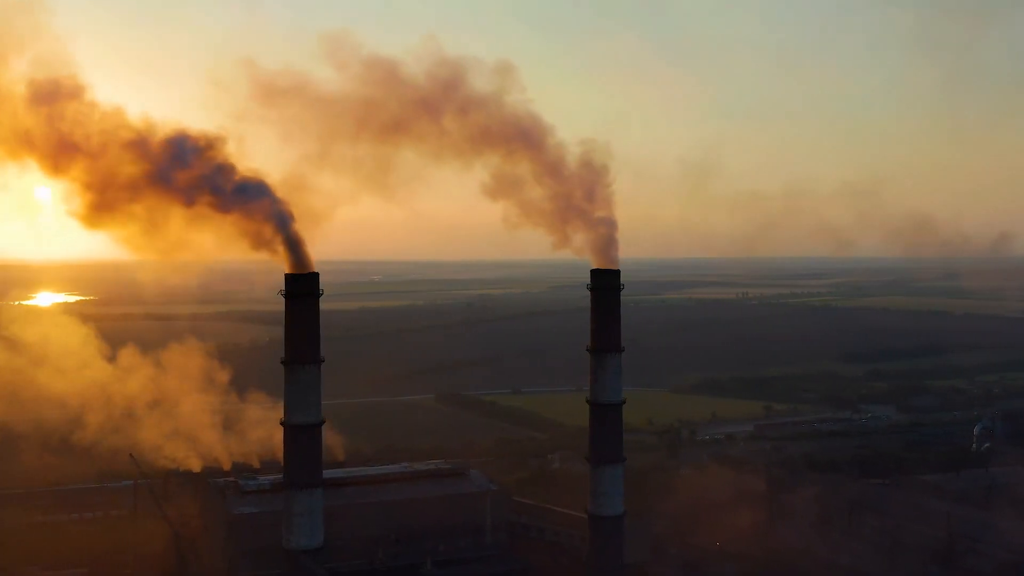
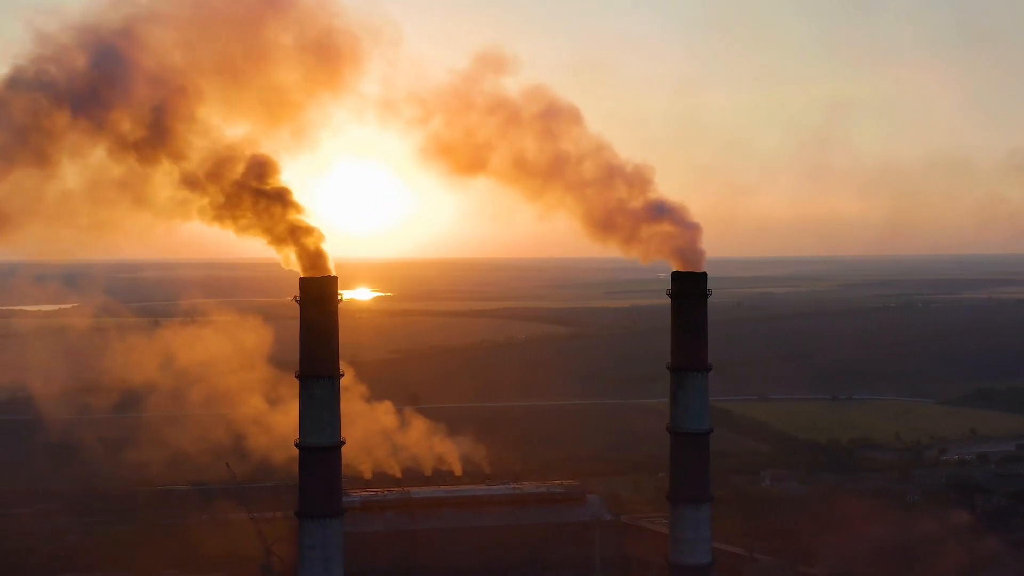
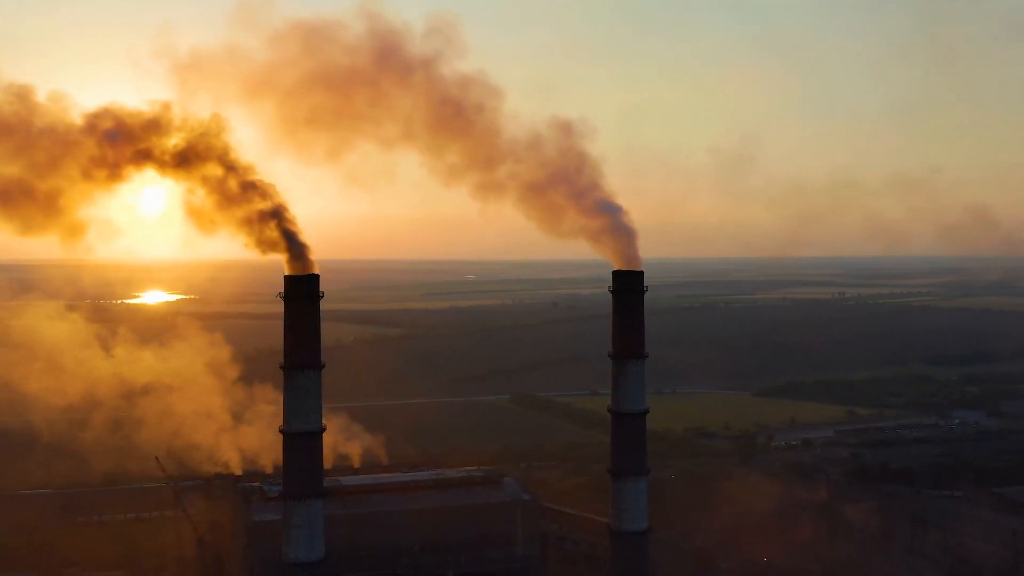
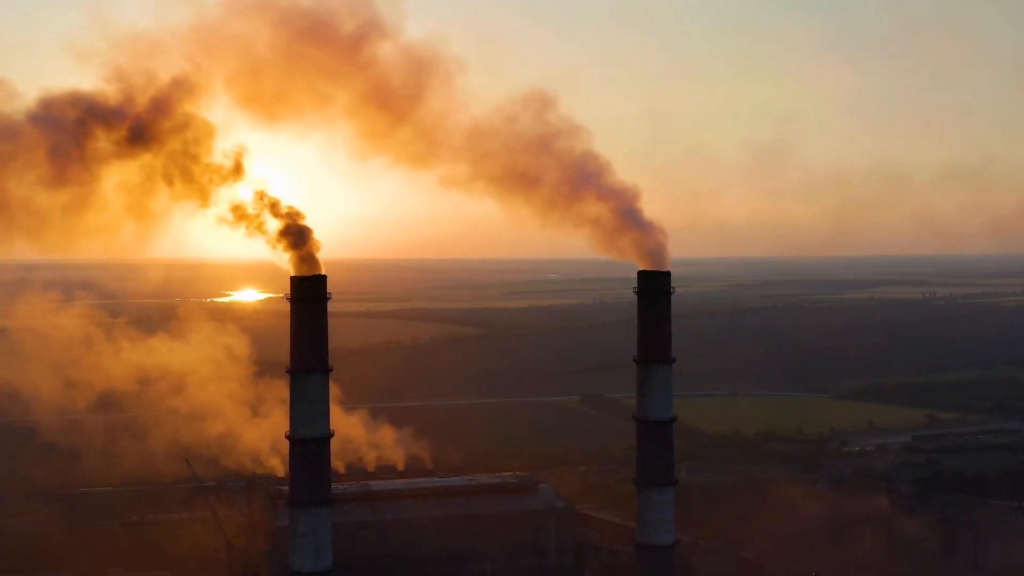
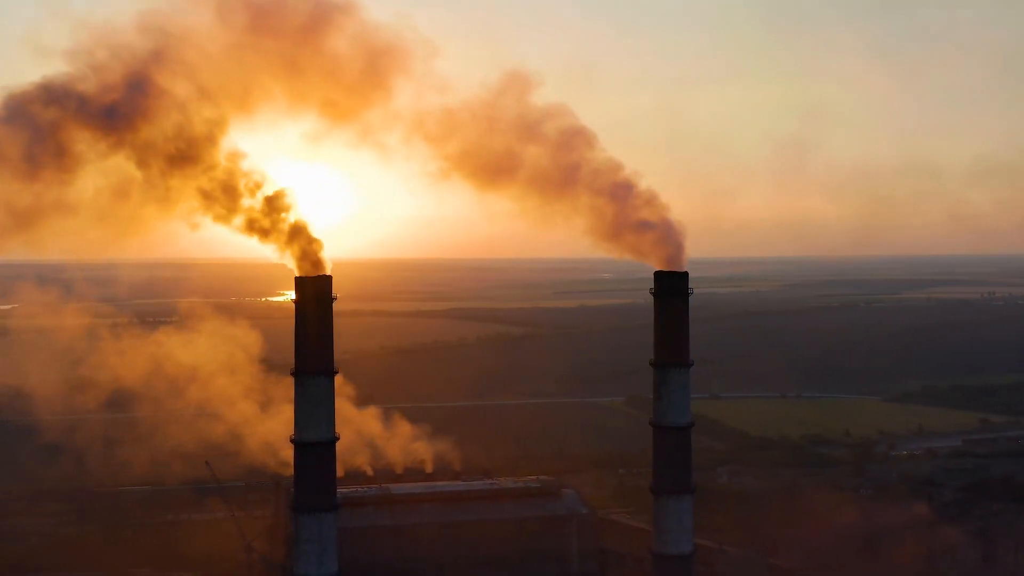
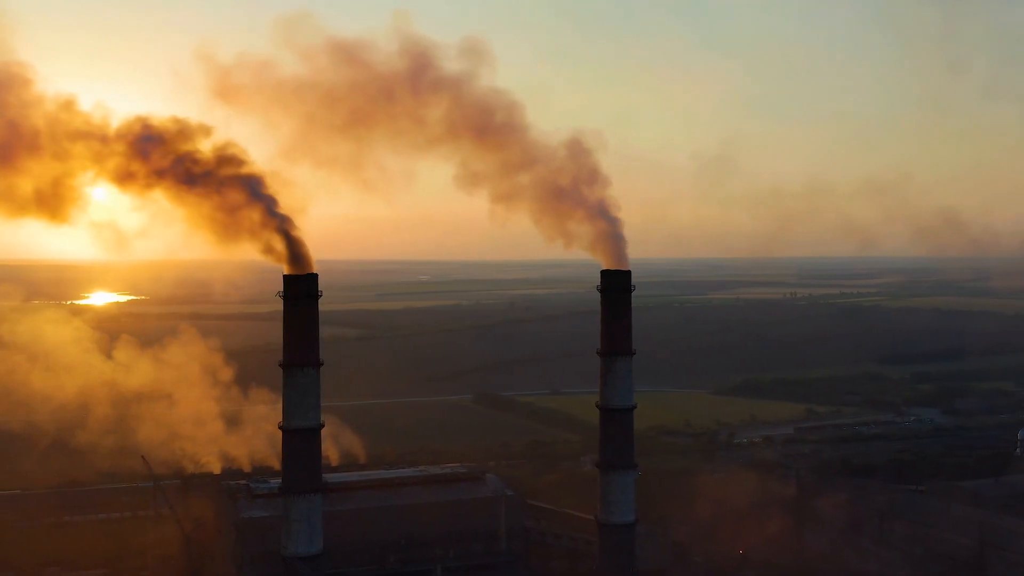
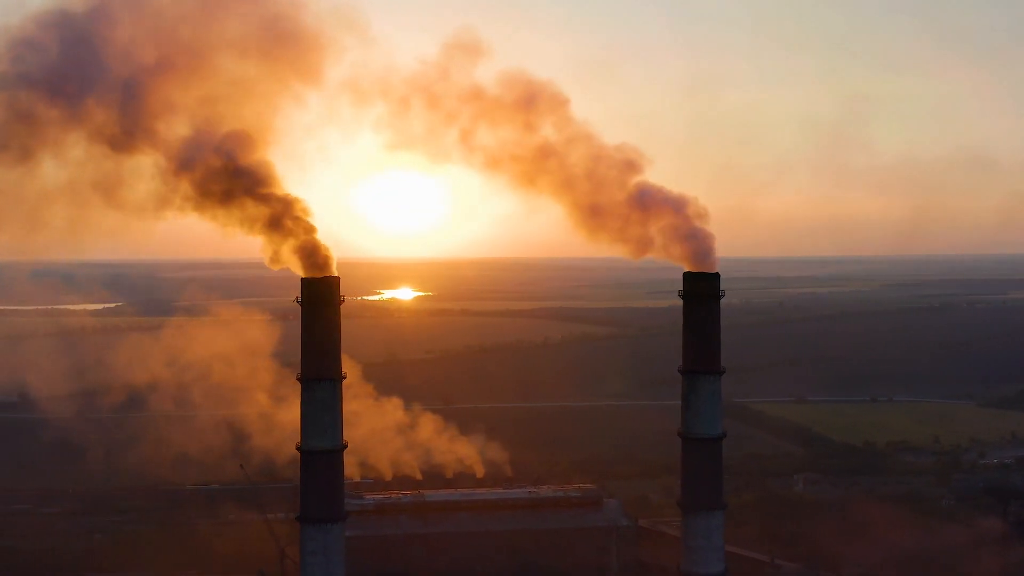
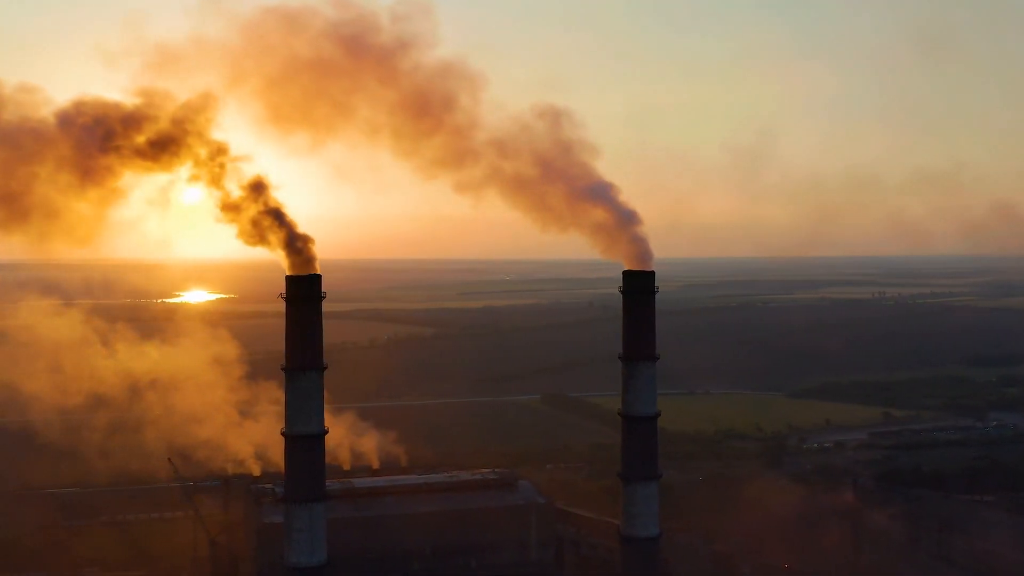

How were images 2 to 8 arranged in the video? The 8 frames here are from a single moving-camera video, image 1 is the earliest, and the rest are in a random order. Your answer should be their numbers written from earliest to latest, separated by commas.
6, 3, 8, 4, 5, 2, 7
